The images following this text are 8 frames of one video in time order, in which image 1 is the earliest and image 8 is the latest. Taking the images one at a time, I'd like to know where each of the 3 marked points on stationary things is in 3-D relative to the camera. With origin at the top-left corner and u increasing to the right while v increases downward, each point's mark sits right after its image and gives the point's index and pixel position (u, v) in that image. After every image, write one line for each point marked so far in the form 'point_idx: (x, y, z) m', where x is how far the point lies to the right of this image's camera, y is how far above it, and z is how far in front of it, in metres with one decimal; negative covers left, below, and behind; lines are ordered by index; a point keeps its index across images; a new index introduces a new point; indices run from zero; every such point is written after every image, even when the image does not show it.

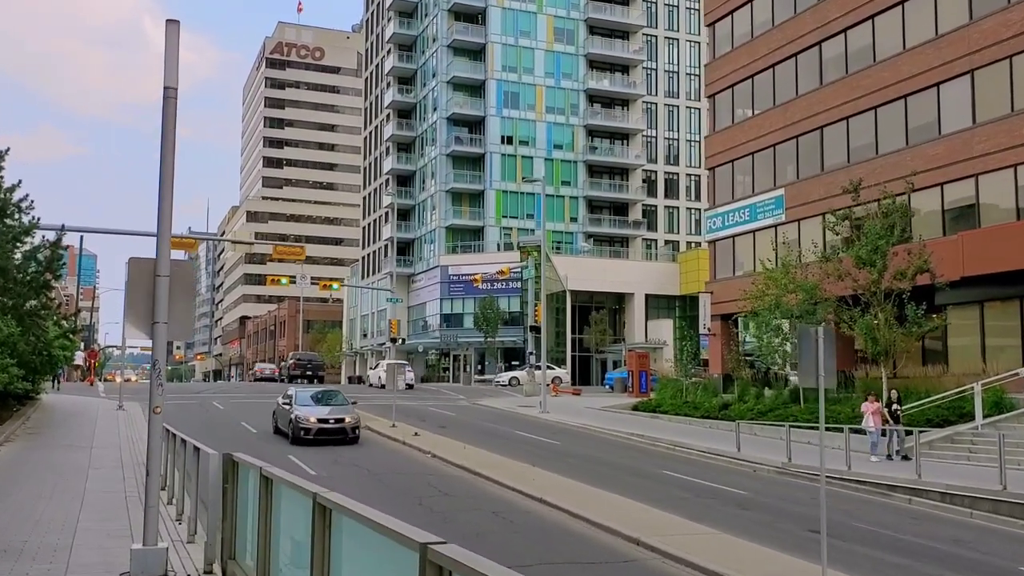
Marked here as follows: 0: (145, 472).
0: (-6.5, -3.3, +17.2) m
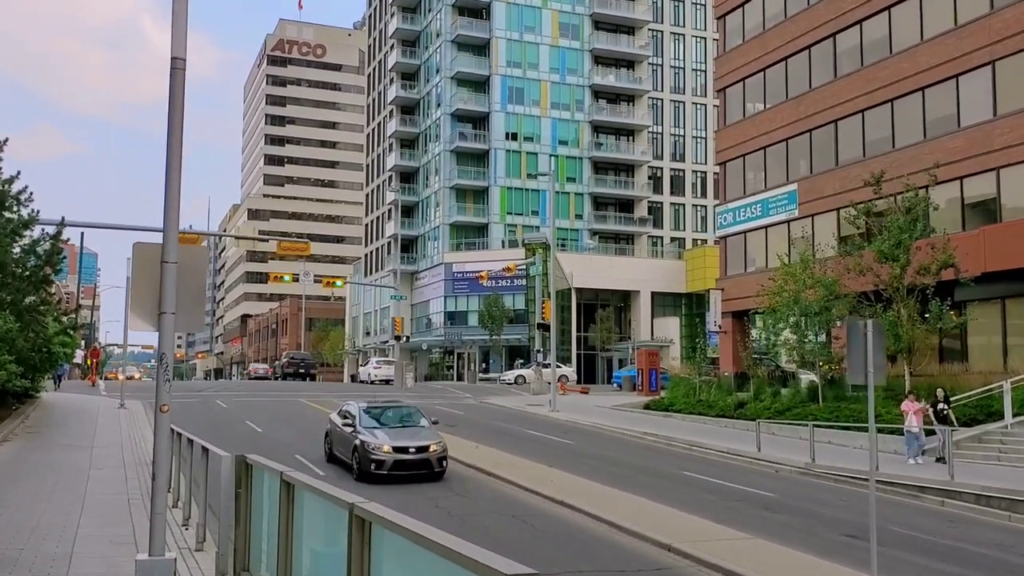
0: (-6.2, -3.2, +16.5) m
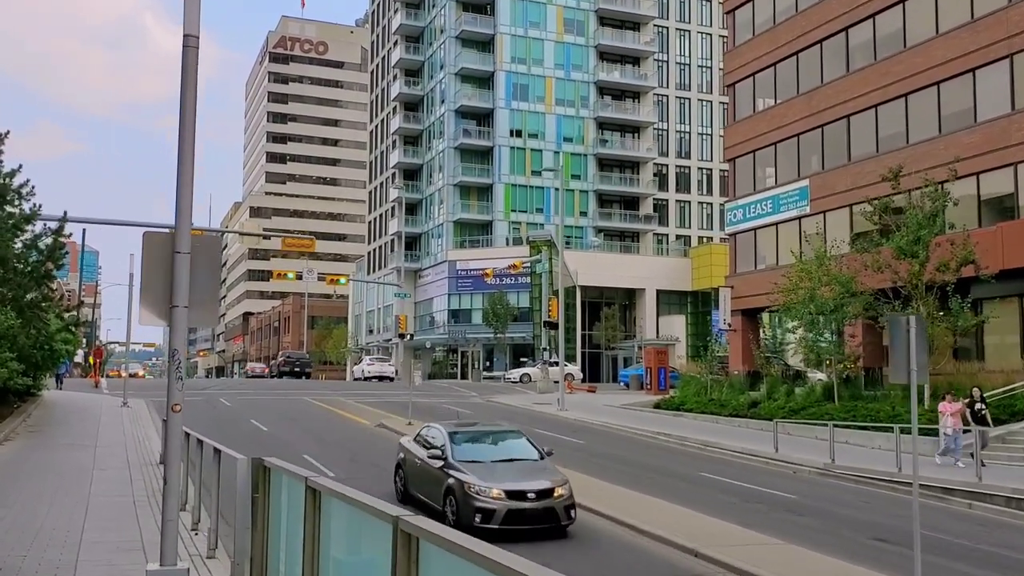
0: (-5.9, -3.1, +16.0) m
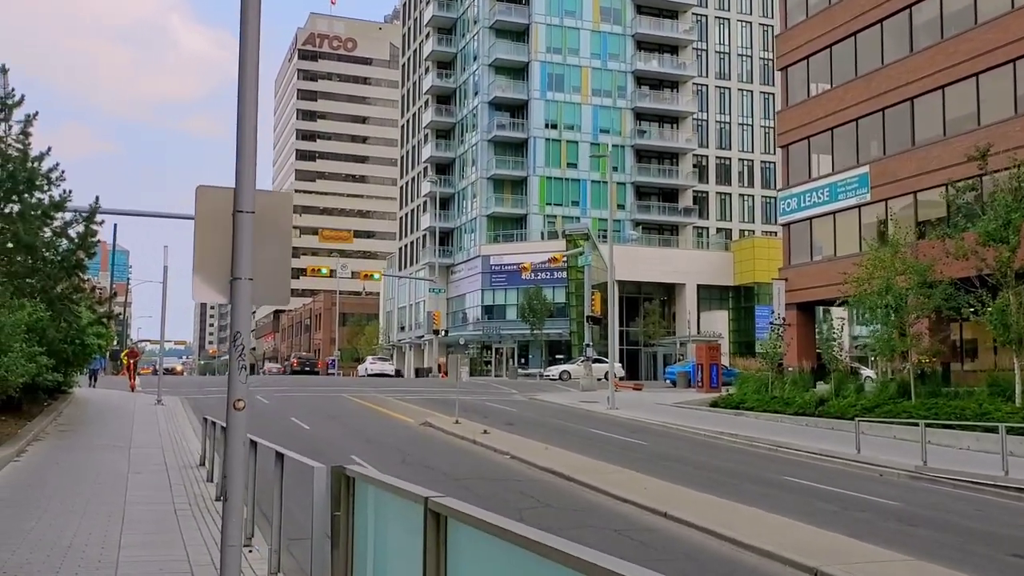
0: (-4.8, -2.9, +14.6) m
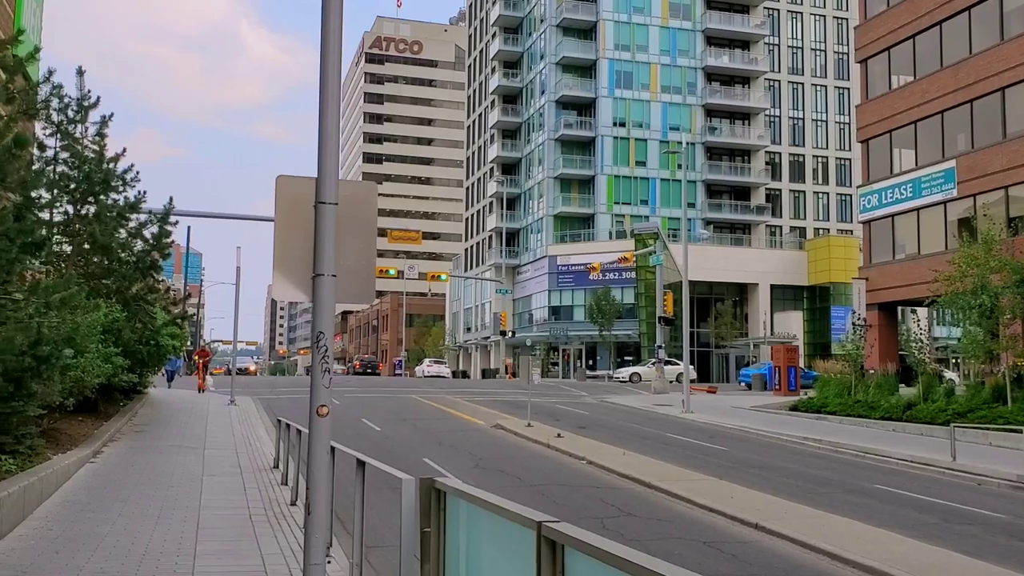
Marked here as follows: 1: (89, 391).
0: (-3.6, -2.9, +14.3) m
1: (-7.8, -1.9, +18.0) m
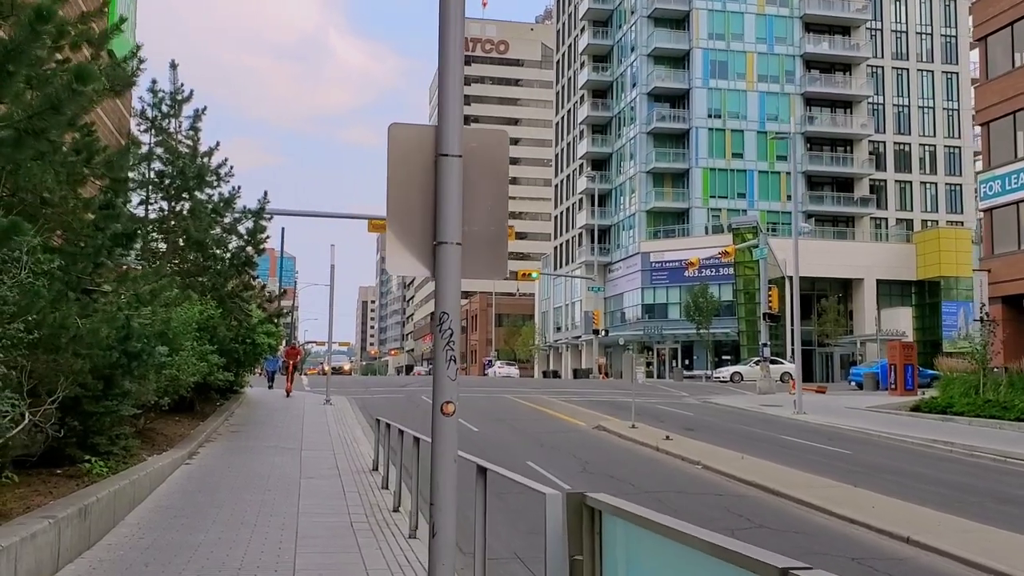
0: (-2.0, -2.8, +13.5) m
1: (-5.9, -1.8, +17.5) m
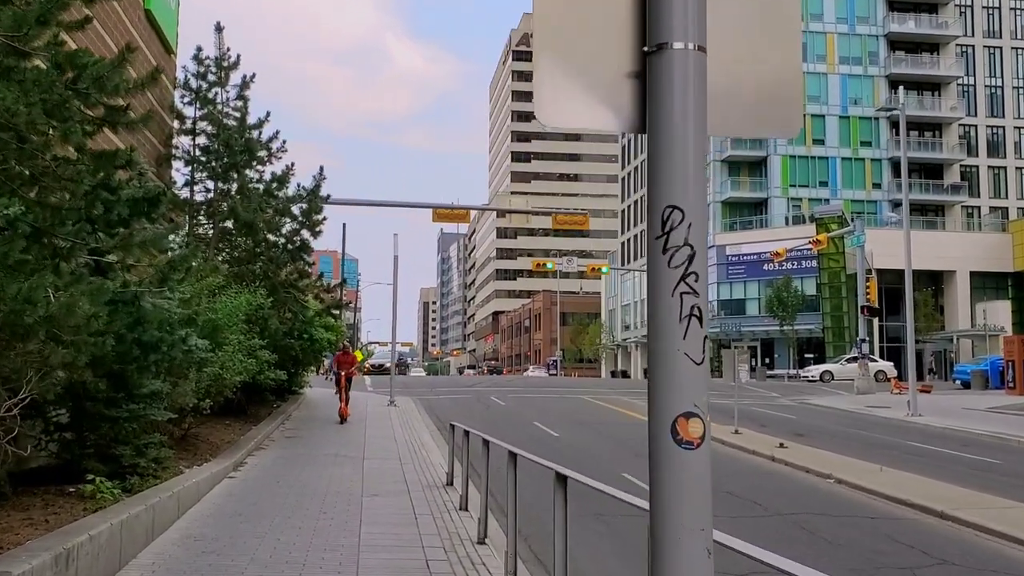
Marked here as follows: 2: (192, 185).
0: (-0.8, -2.5, +11.1) m
1: (-4.4, -1.6, +15.3) m
2: (-6.1, +2.0, +18.6) m
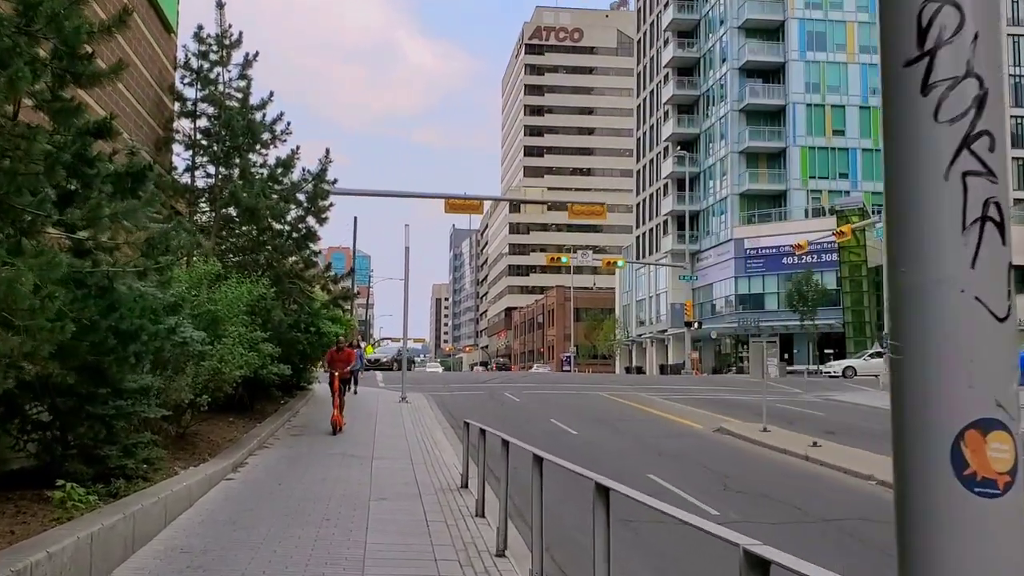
0: (-0.5, -2.3, +10.1) m
1: (-4.2, -1.5, +14.4) m
2: (-5.8, +2.2, +17.7) m
